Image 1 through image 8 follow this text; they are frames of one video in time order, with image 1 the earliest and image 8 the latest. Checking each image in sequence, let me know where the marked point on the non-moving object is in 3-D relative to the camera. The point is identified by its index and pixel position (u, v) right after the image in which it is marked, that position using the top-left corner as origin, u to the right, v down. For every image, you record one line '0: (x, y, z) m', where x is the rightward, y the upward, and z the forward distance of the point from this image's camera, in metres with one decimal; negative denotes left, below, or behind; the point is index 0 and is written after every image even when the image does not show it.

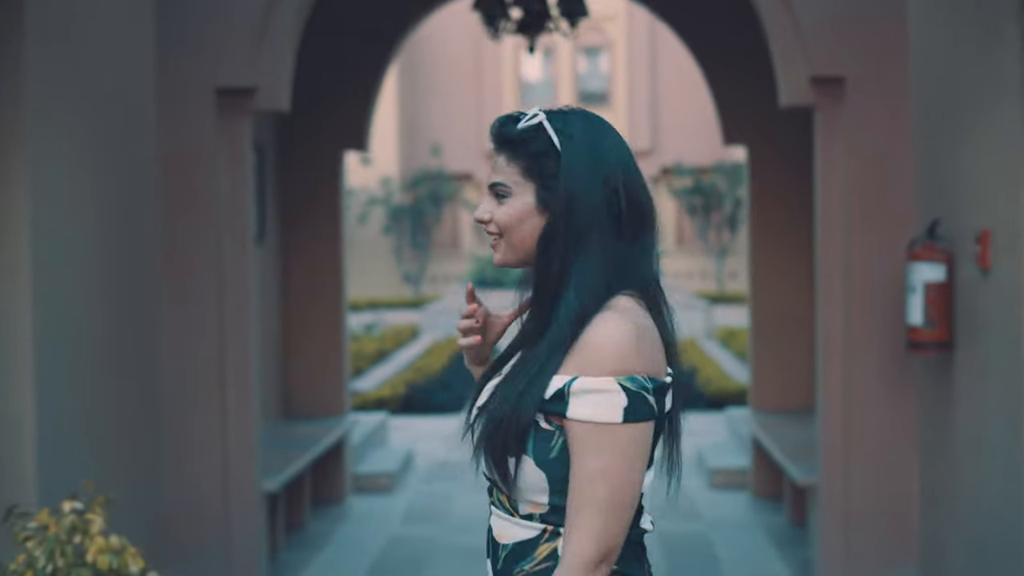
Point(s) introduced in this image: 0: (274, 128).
0: (-1.3, +0.9, +6.2) m
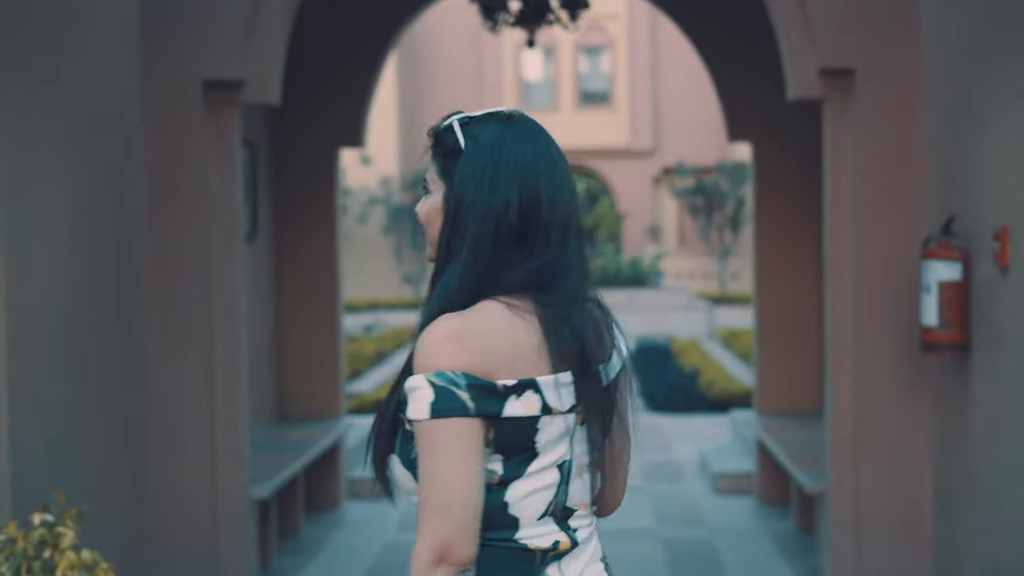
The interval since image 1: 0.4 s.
0: (-1.3, +0.9, +6.0) m
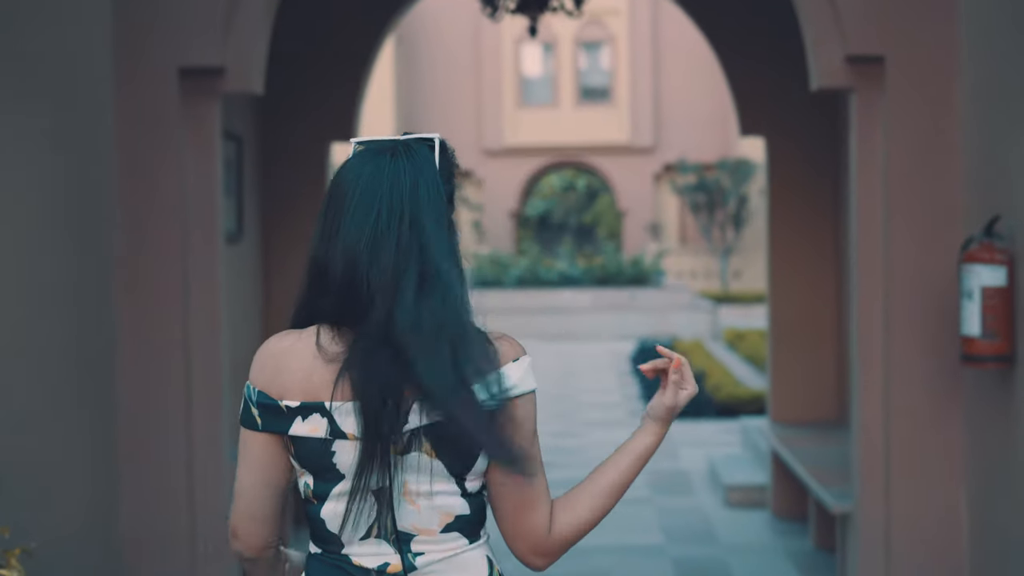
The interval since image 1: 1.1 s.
0: (-1.3, +0.9, +5.7) m
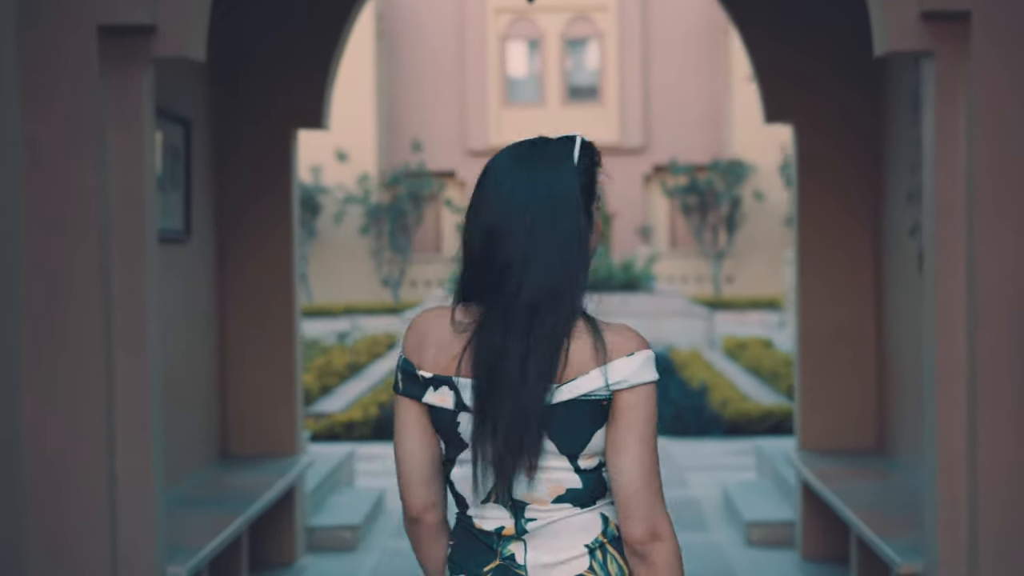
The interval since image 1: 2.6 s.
0: (-1.3, +0.8, +5.0) m
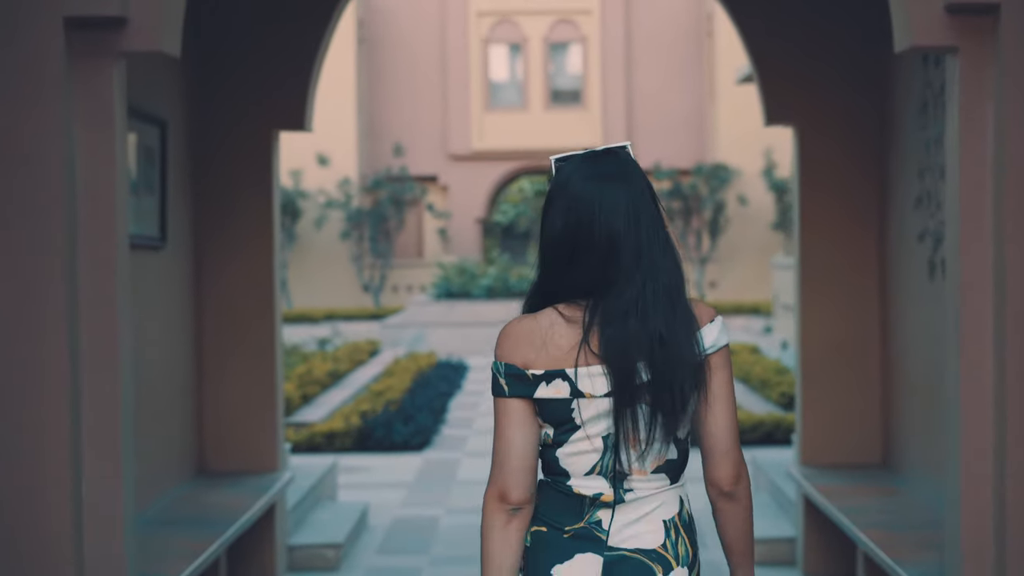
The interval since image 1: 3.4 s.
0: (-1.4, +0.8, +4.8) m
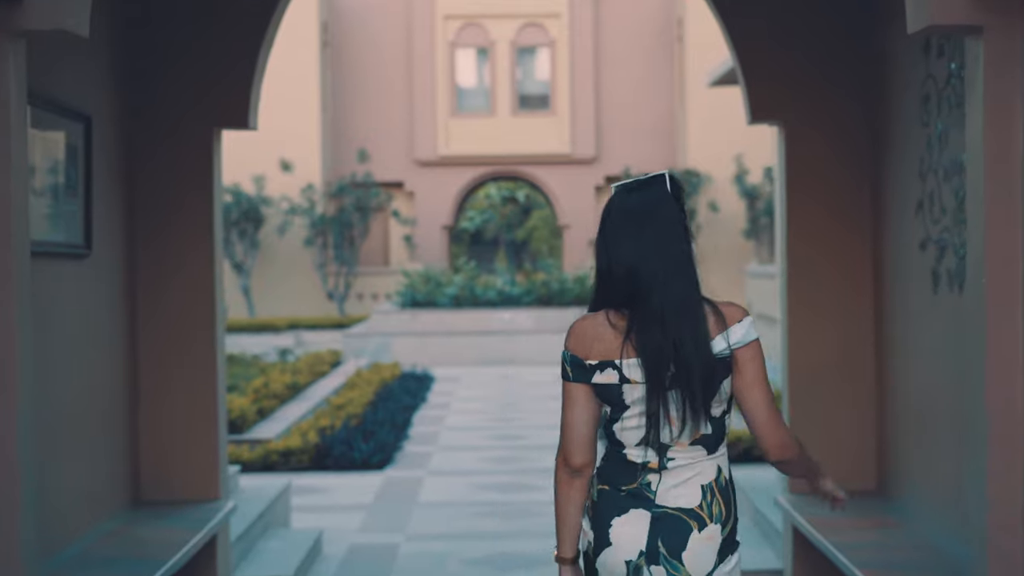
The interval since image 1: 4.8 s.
0: (-1.5, +0.7, +4.3) m
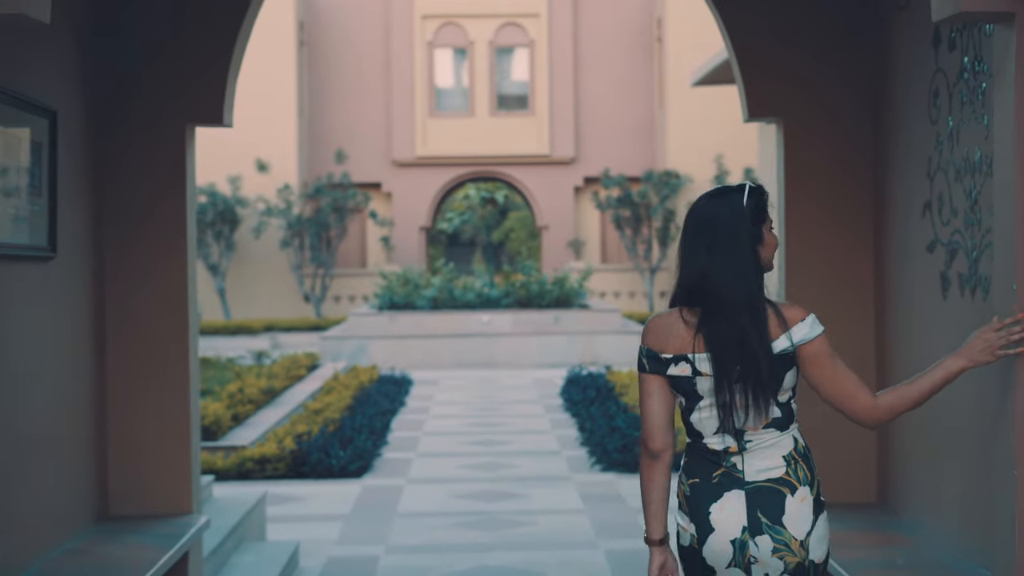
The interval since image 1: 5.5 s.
0: (-1.6, +0.7, +4.1) m
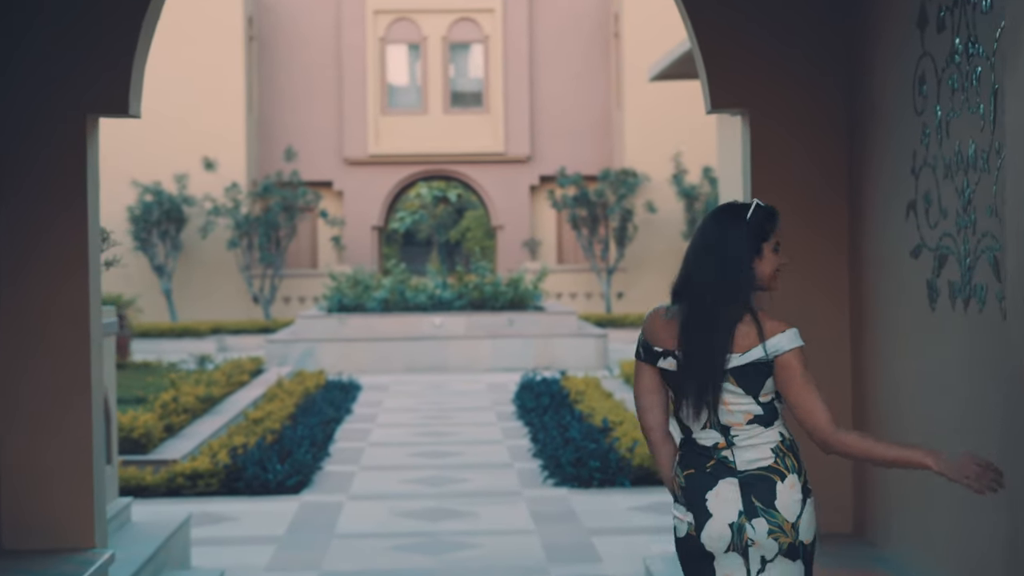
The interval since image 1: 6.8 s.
0: (-1.8, +0.7, +3.7) m
